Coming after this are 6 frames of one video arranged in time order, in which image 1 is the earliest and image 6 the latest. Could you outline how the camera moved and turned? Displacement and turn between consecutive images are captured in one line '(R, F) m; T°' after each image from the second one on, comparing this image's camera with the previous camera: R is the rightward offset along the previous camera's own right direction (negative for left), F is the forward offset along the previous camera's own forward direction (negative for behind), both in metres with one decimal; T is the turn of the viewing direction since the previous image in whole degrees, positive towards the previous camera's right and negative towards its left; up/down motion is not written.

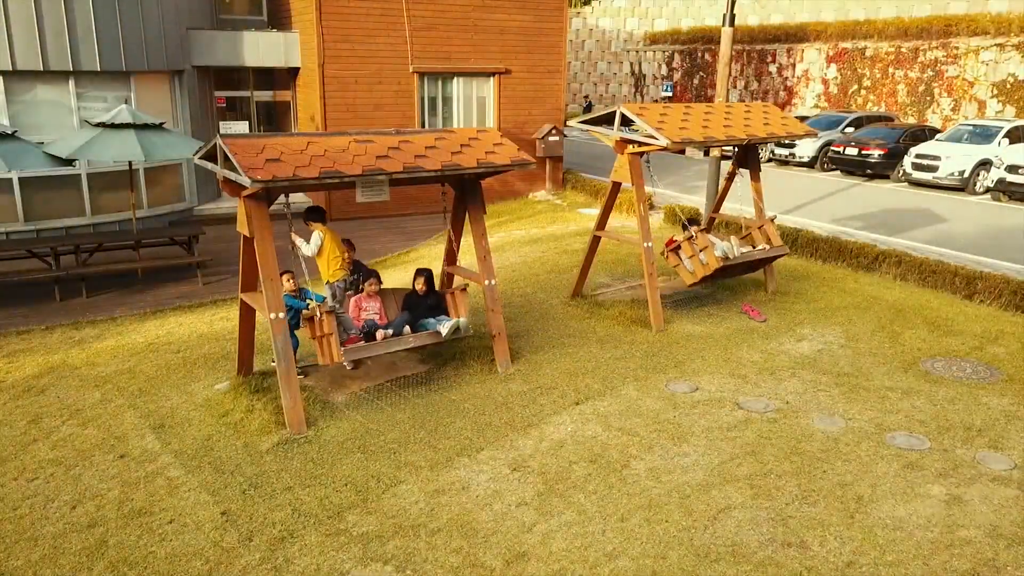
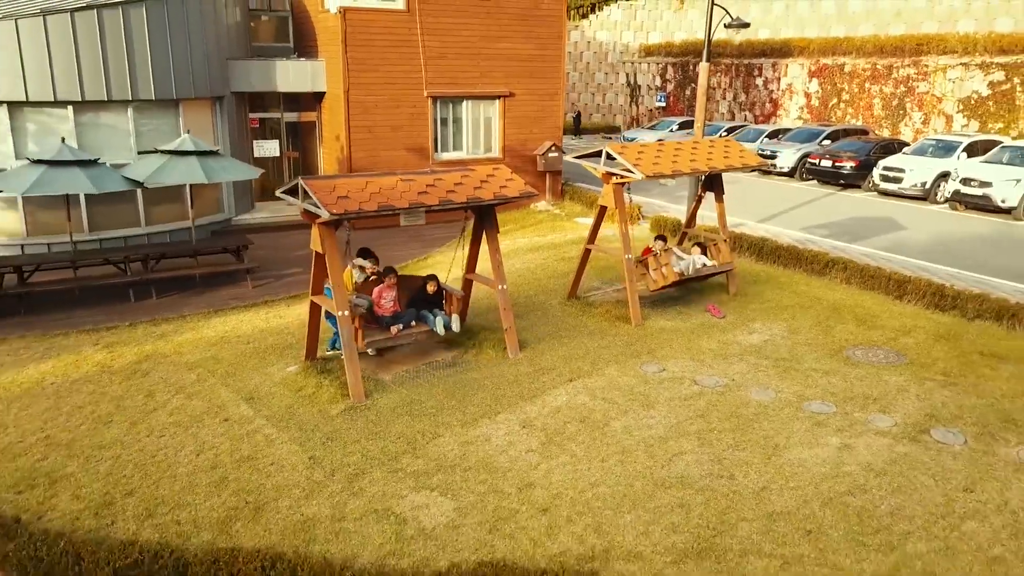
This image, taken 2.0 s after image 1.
(-0.1, -1.6) m; 0°
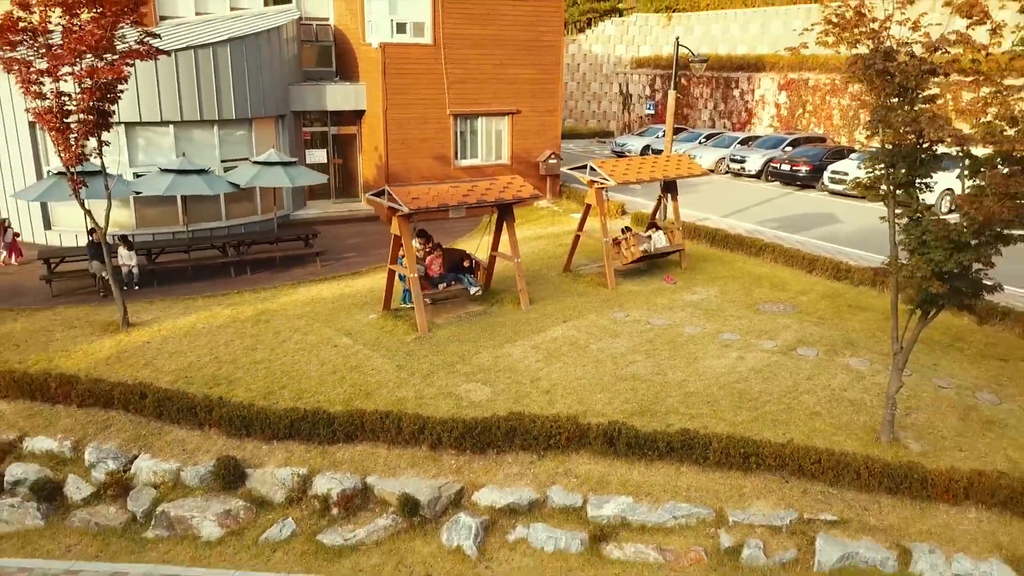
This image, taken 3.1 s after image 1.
(-0.3, -3.4) m; 0°
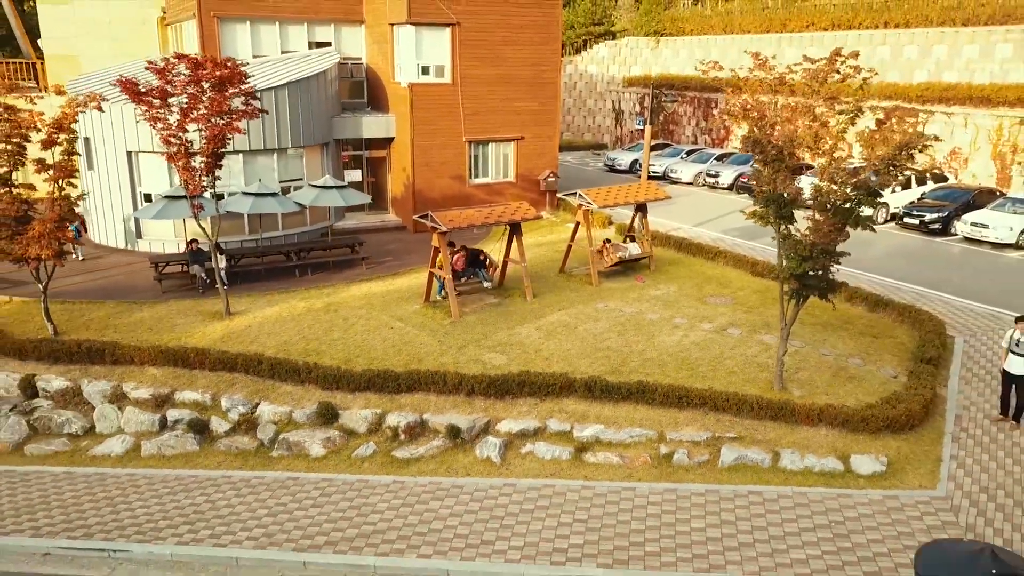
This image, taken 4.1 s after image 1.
(-0.3, -3.7) m; 0°
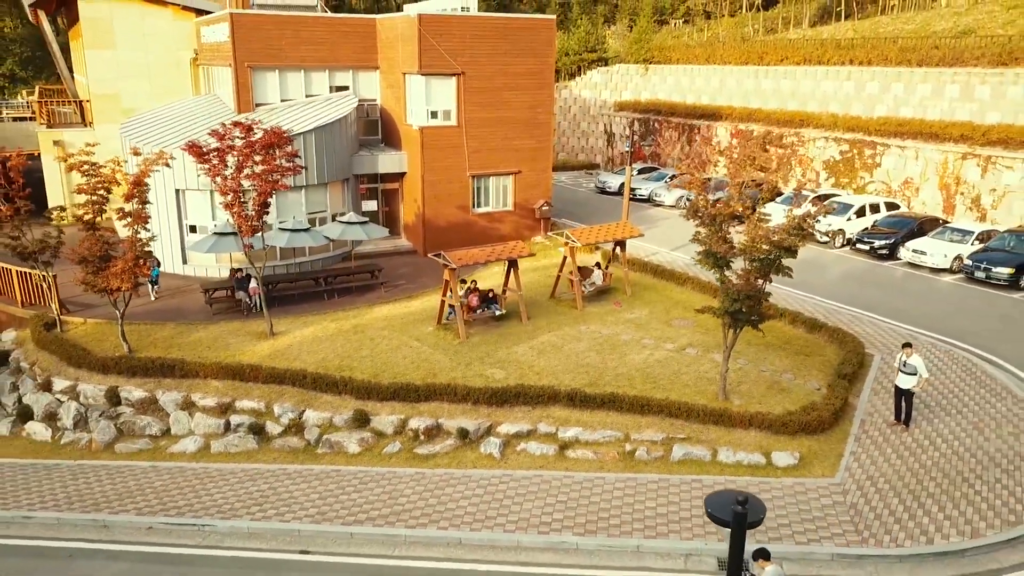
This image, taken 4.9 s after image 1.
(+0.1, -2.9) m; 0°
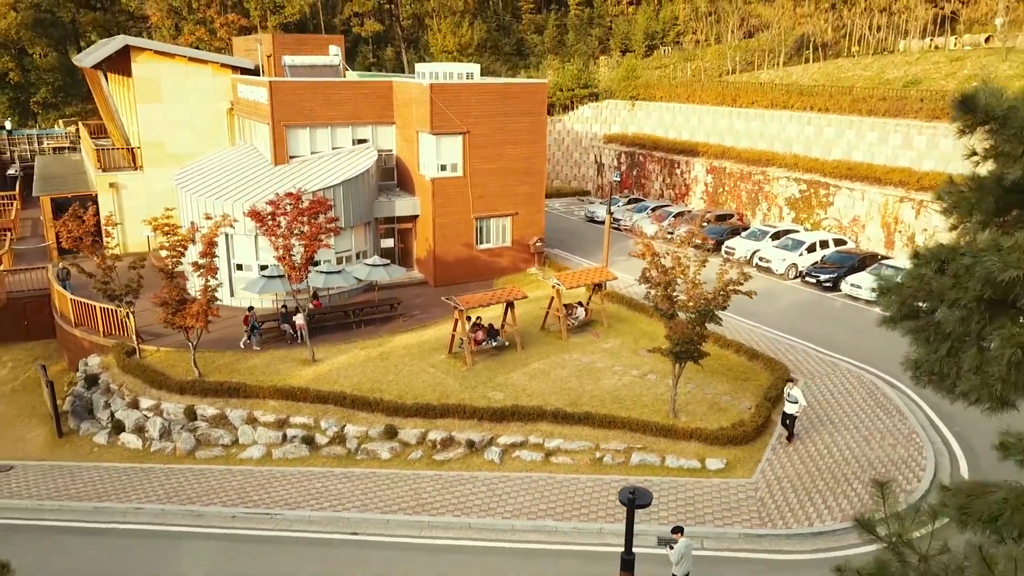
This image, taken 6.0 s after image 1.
(+0.1, -4.1) m; 0°
